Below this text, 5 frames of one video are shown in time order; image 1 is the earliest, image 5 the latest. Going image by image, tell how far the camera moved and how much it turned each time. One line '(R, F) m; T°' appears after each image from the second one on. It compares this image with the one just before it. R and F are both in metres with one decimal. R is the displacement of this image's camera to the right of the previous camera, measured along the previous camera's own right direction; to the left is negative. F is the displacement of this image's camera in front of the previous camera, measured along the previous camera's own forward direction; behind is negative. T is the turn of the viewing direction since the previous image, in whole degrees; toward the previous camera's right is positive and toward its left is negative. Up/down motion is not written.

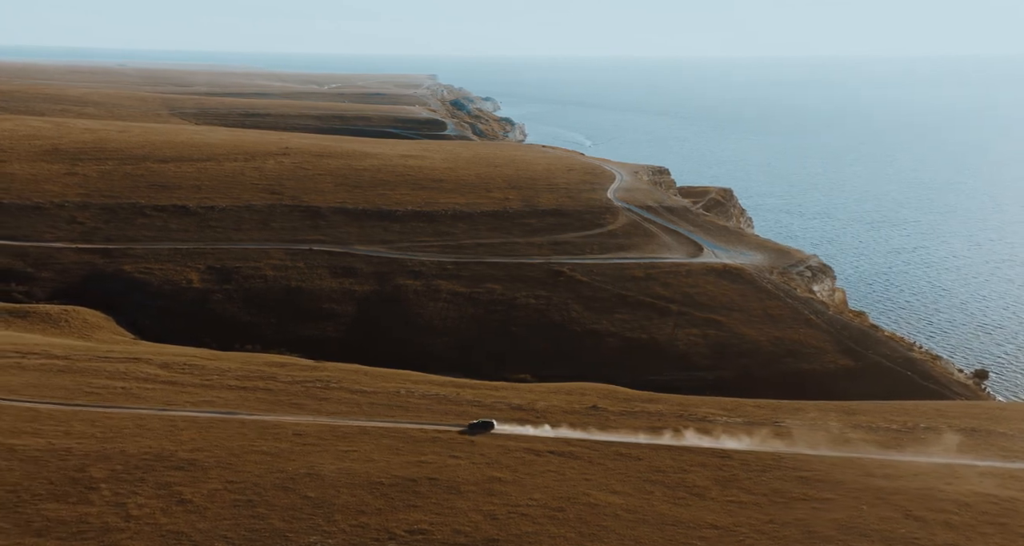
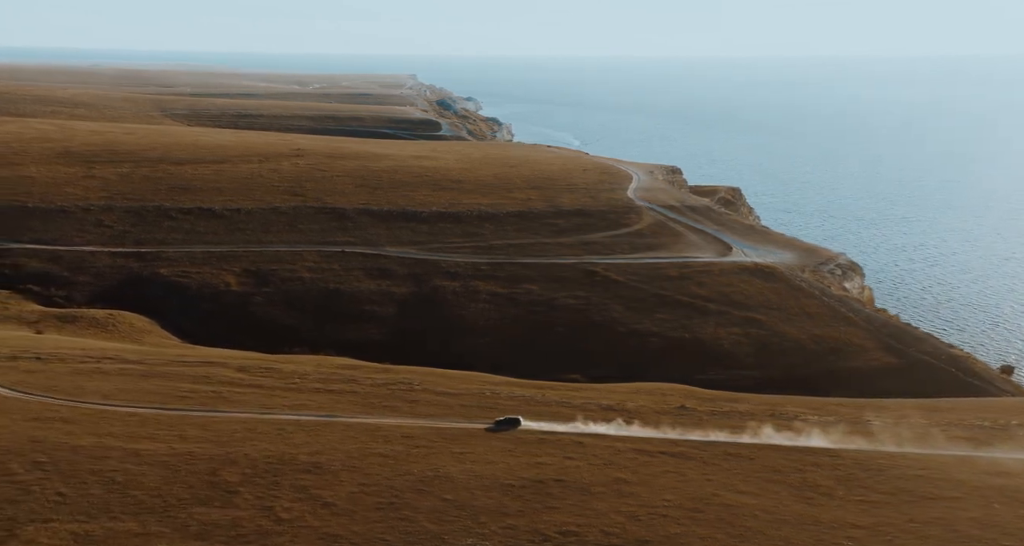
(-3.4, -0.2) m; 0°
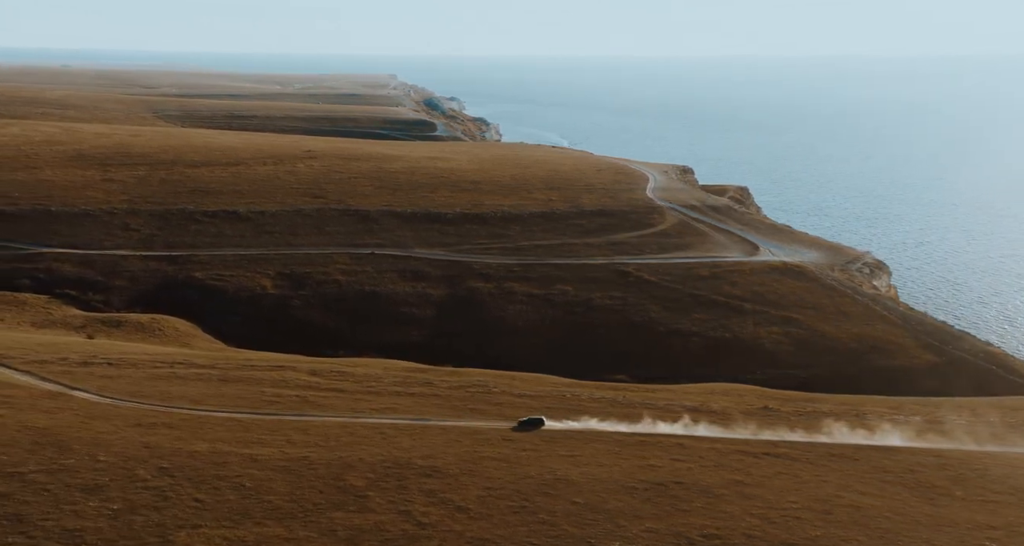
(-3.3, -0.2) m; 0°
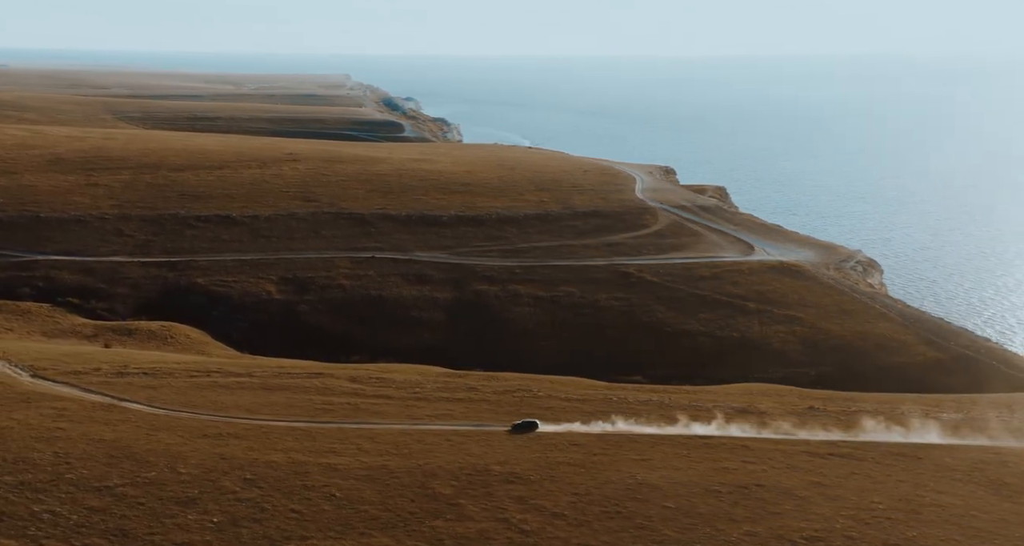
(-3.0, -0.2) m; +2°
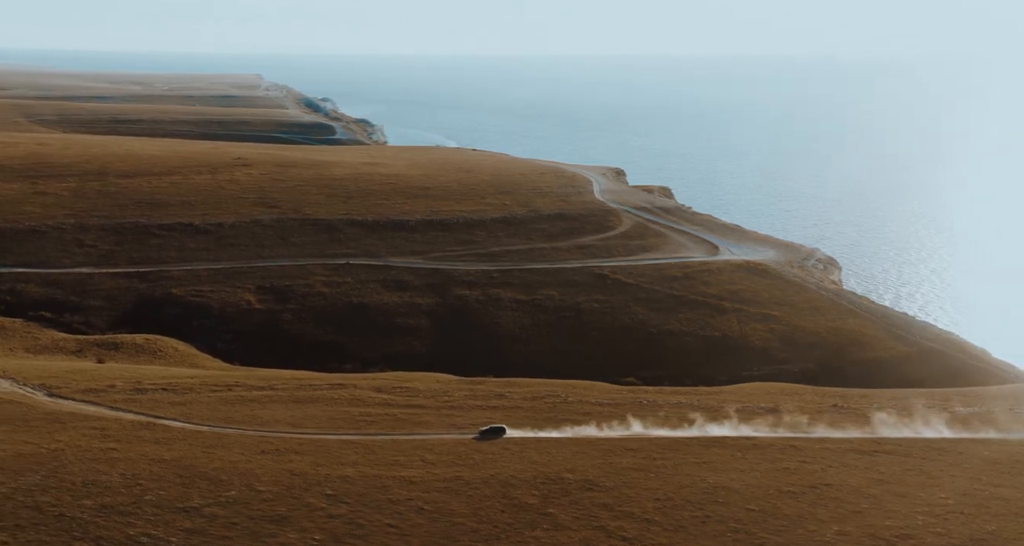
(-3.8, -0.2) m; +4°
